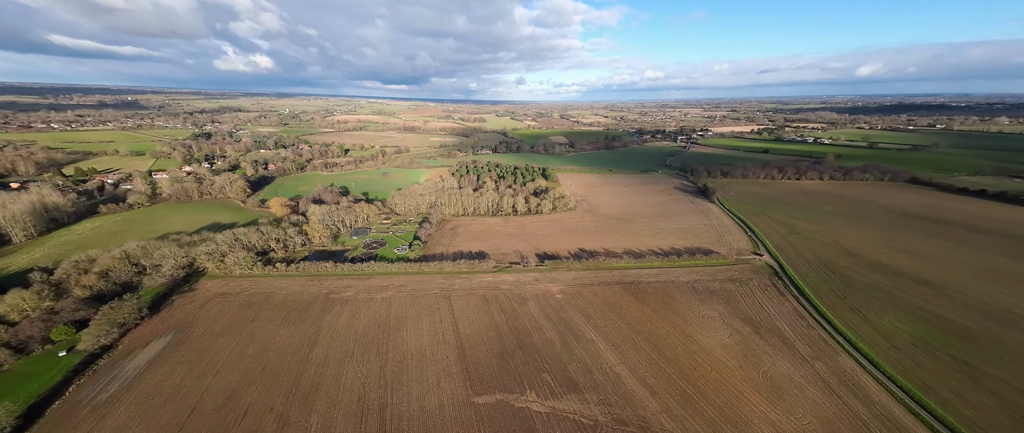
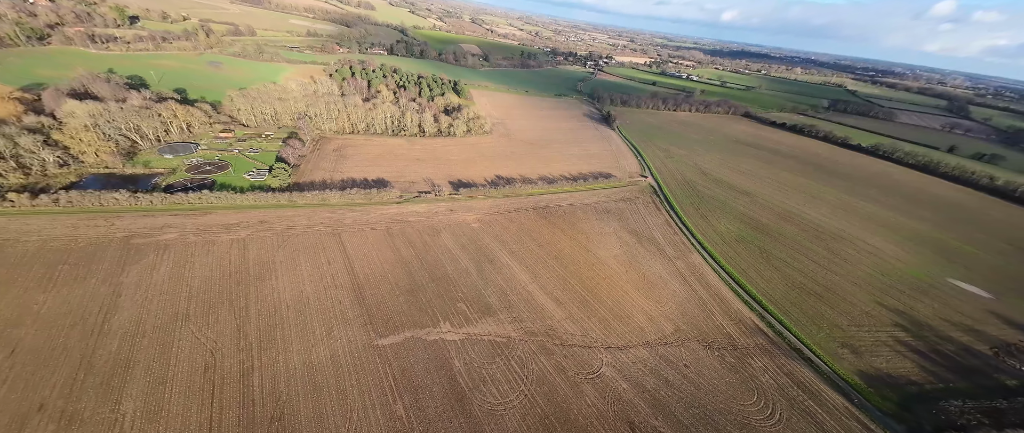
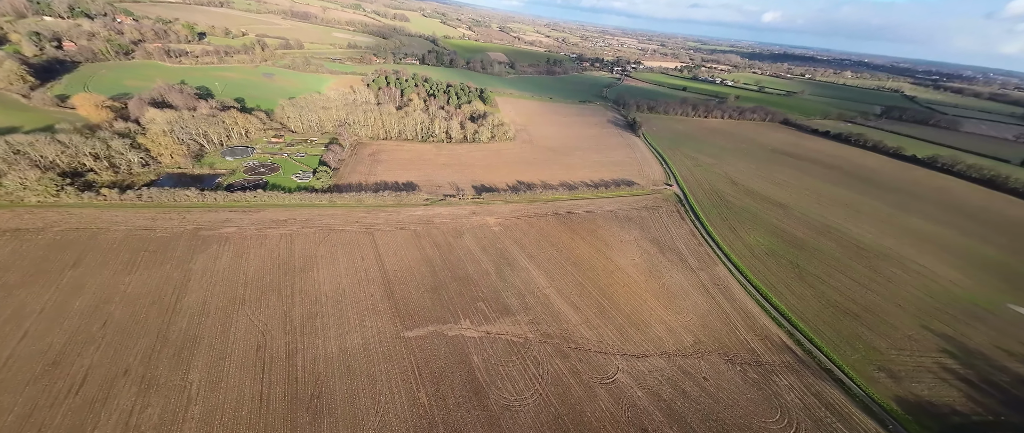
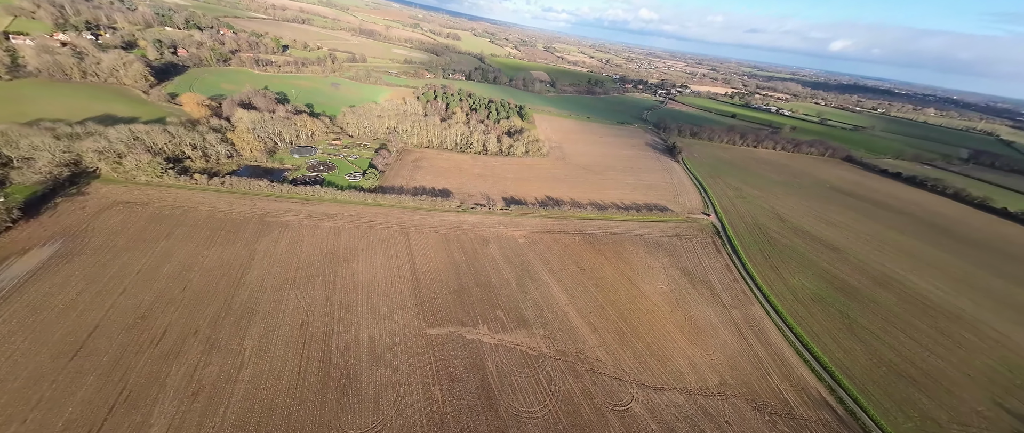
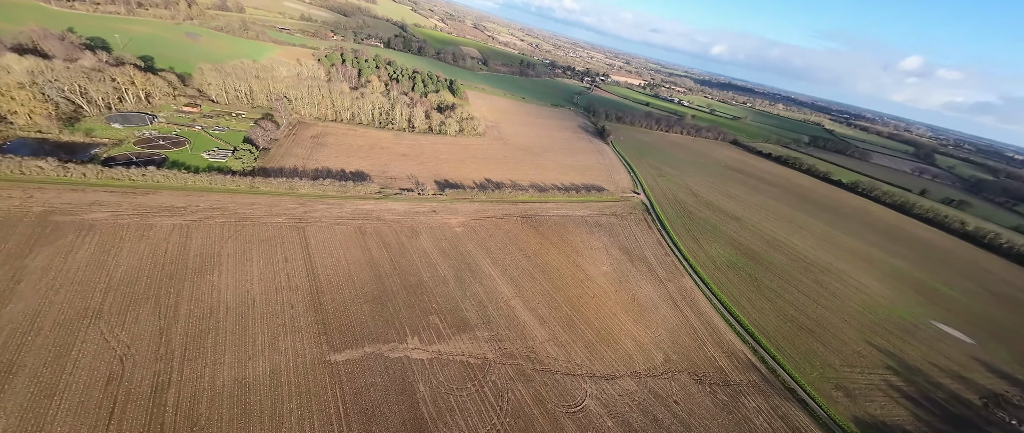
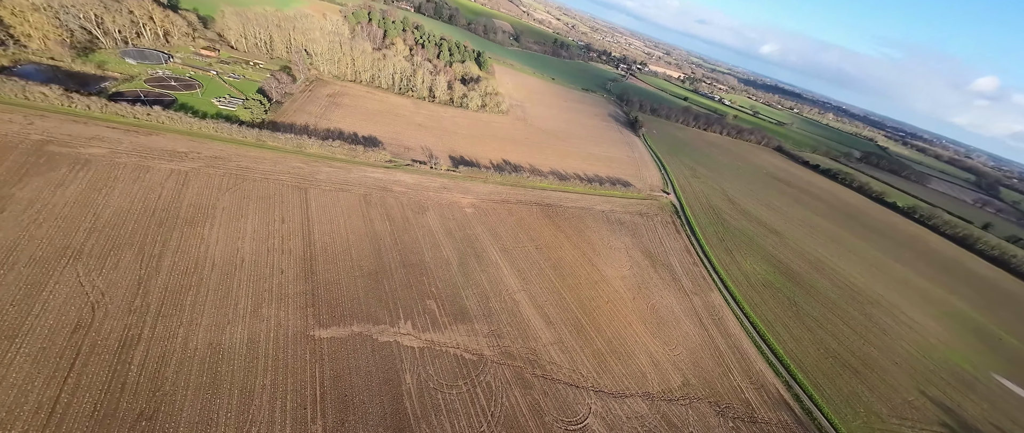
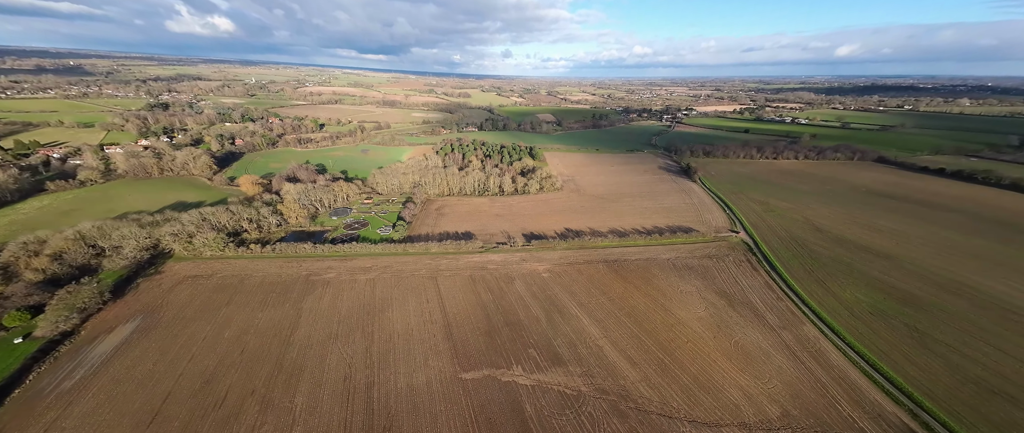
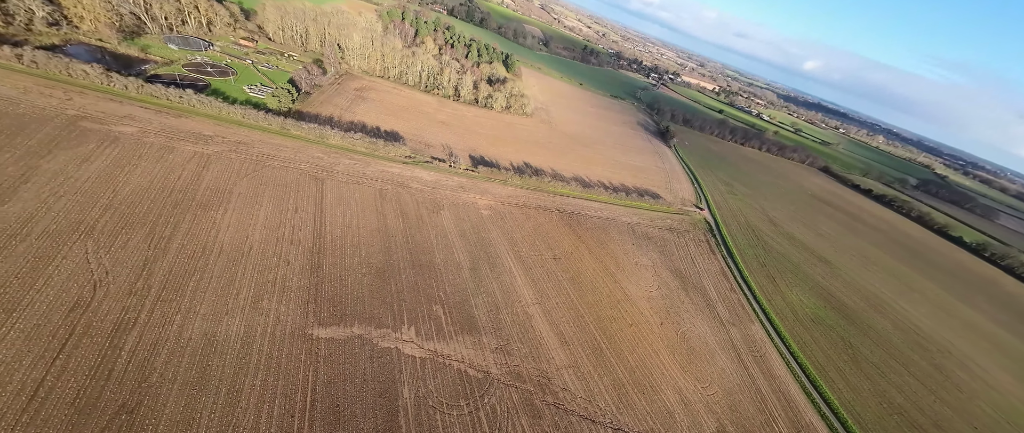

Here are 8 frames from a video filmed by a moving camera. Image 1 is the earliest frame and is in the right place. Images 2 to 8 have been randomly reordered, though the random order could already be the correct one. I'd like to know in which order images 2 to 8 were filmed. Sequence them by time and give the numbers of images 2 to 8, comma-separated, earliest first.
7, 4, 3, 2, 5, 6, 8
